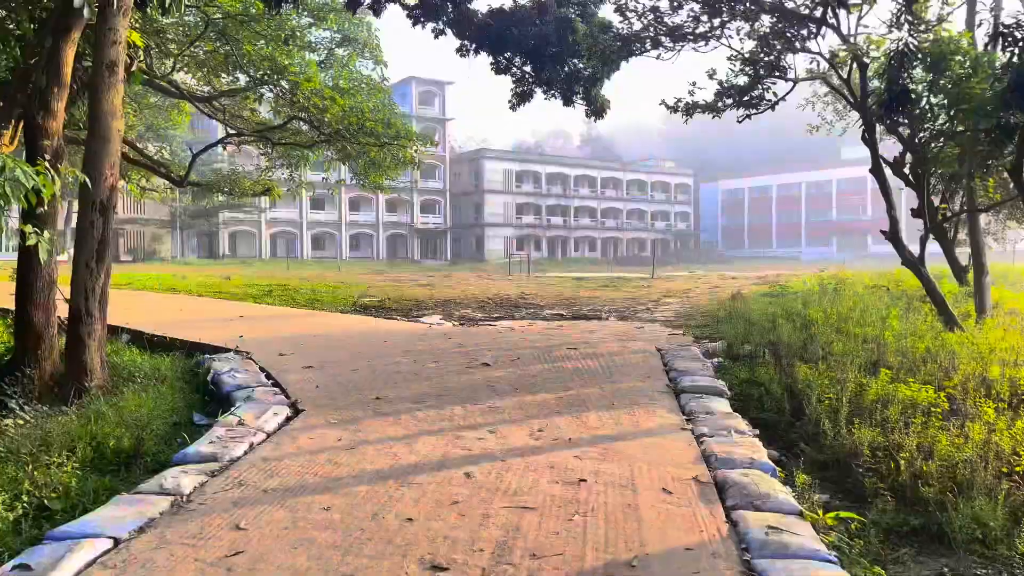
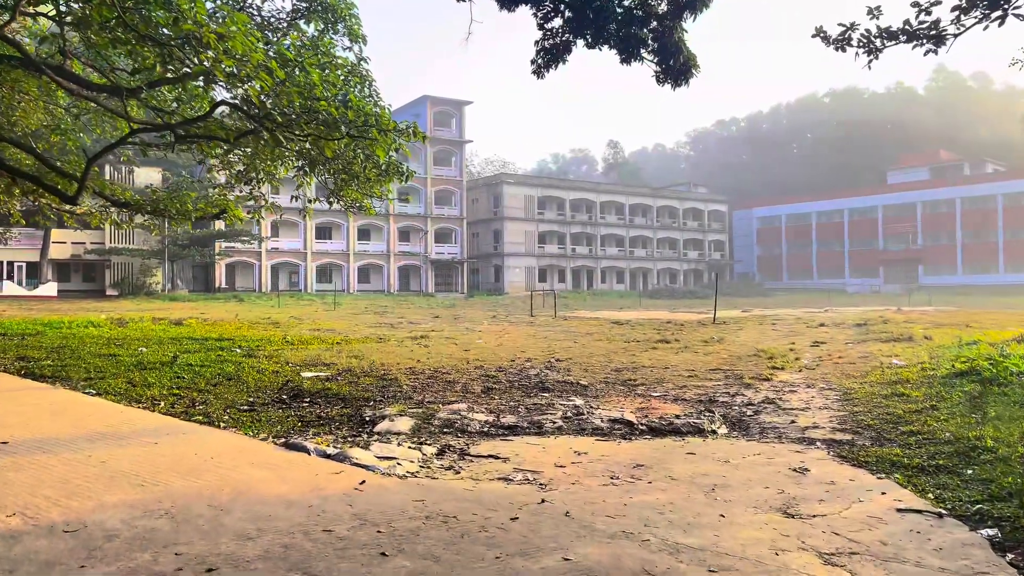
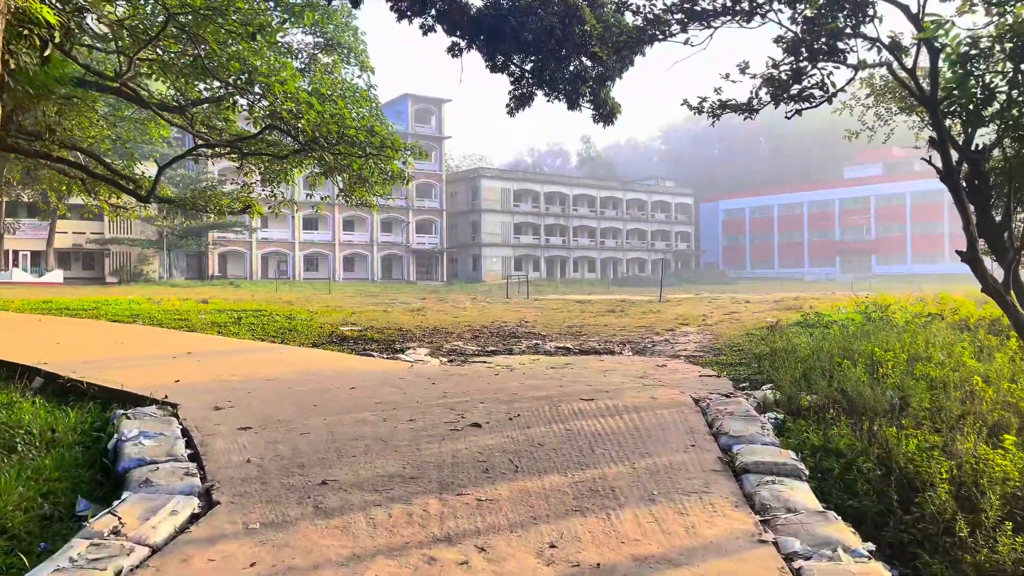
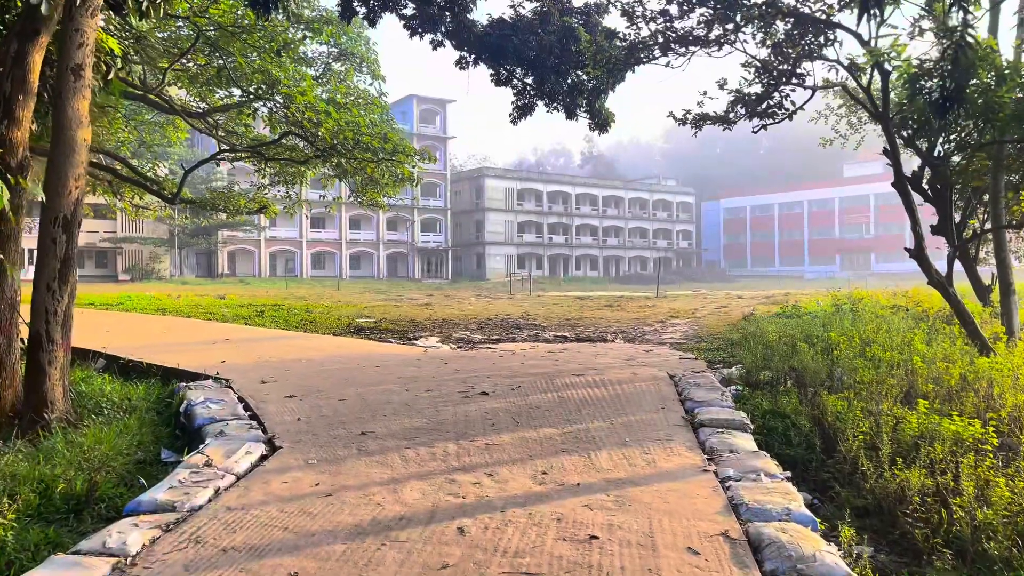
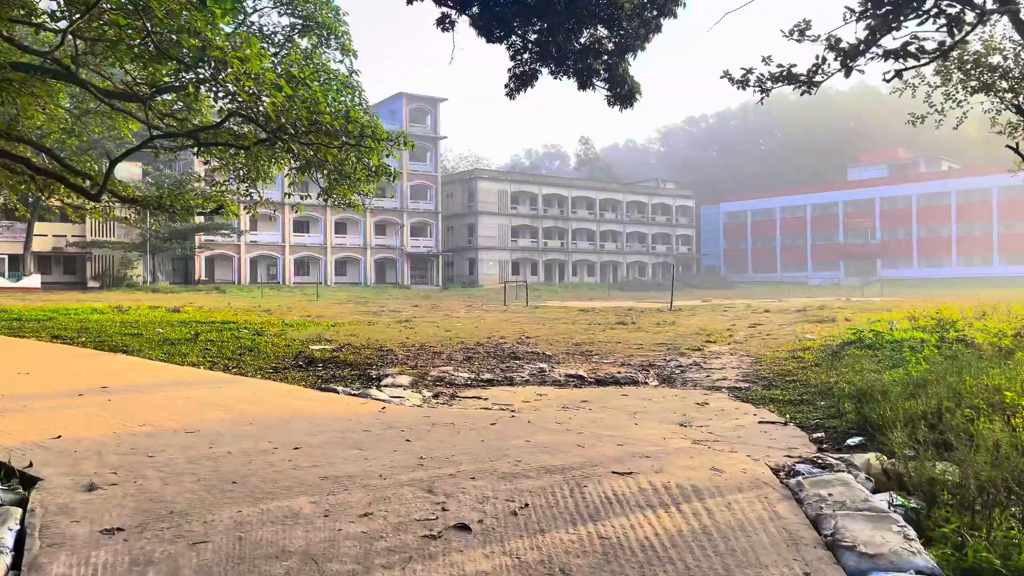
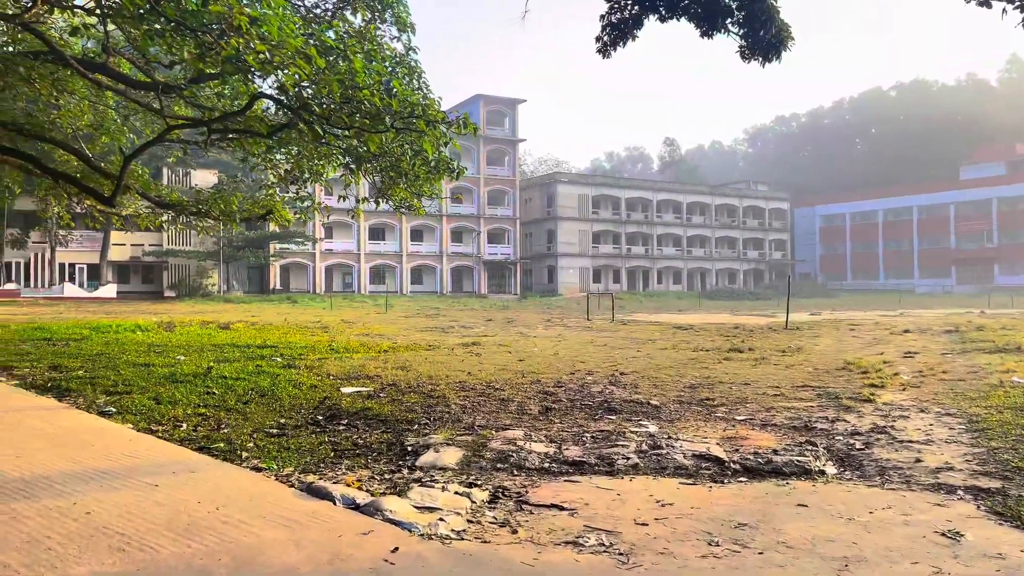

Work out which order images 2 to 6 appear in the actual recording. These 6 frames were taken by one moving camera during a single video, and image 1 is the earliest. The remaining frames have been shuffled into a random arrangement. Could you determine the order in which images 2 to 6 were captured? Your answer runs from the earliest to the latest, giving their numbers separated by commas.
4, 3, 5, 2, 6
